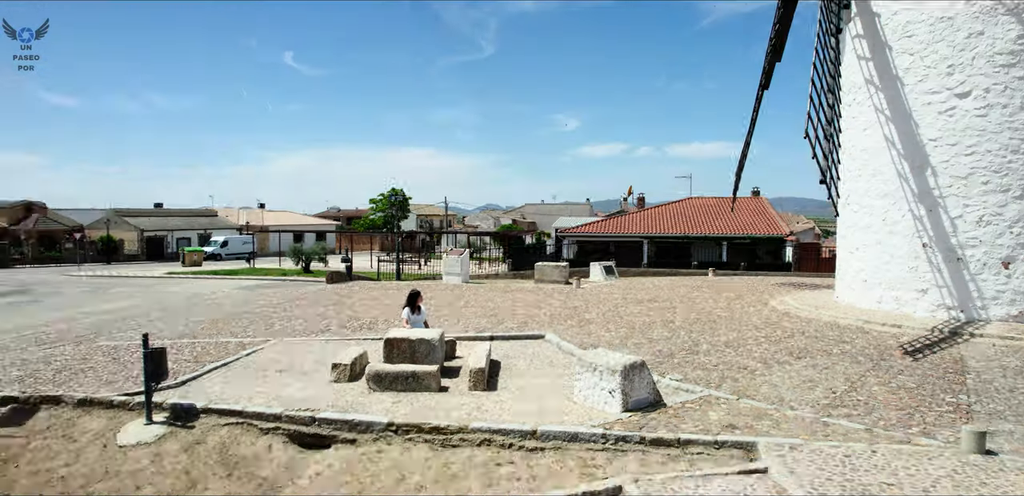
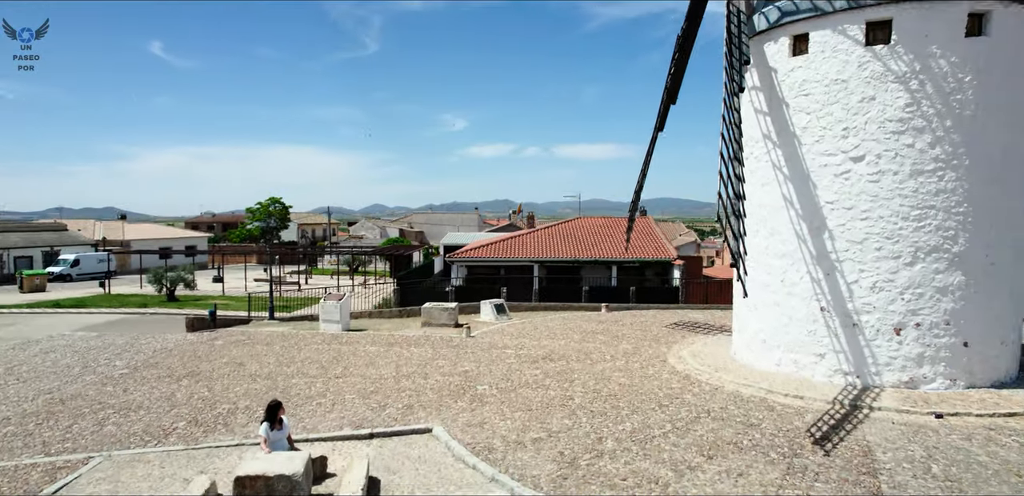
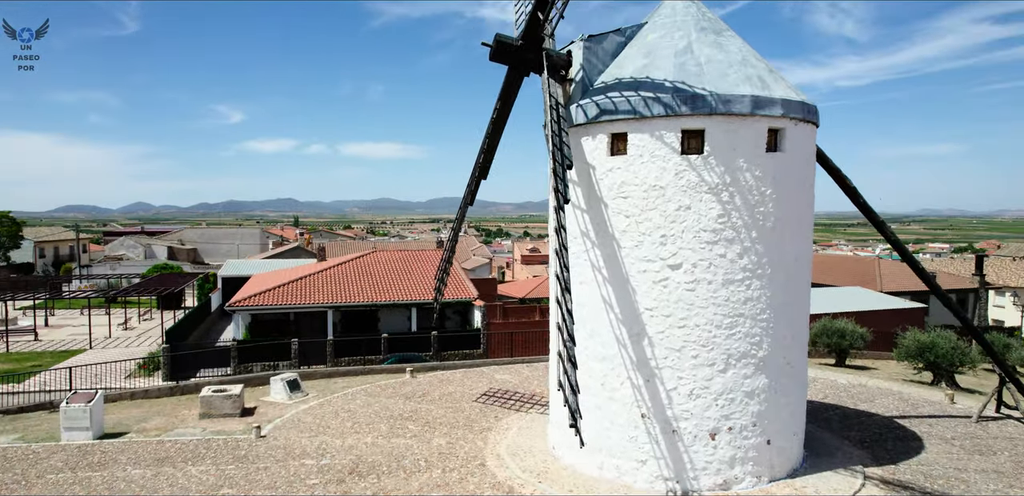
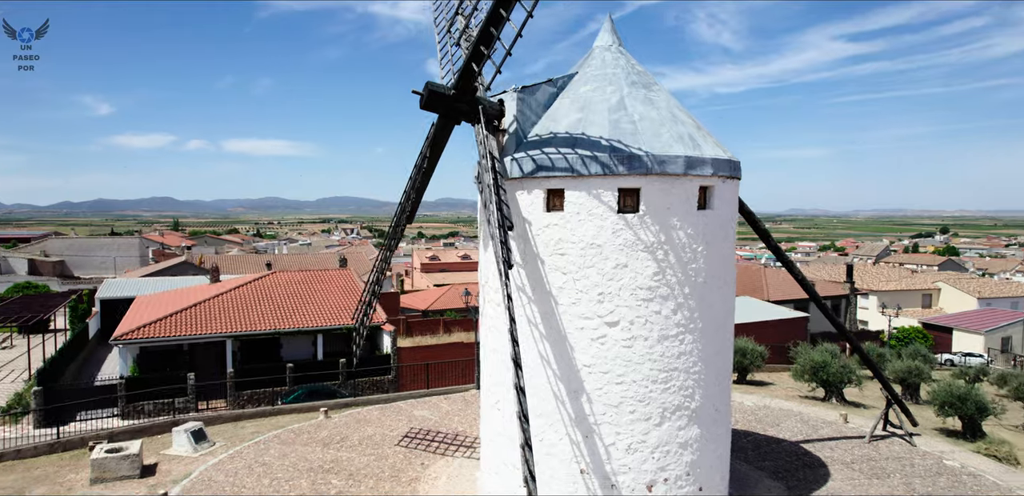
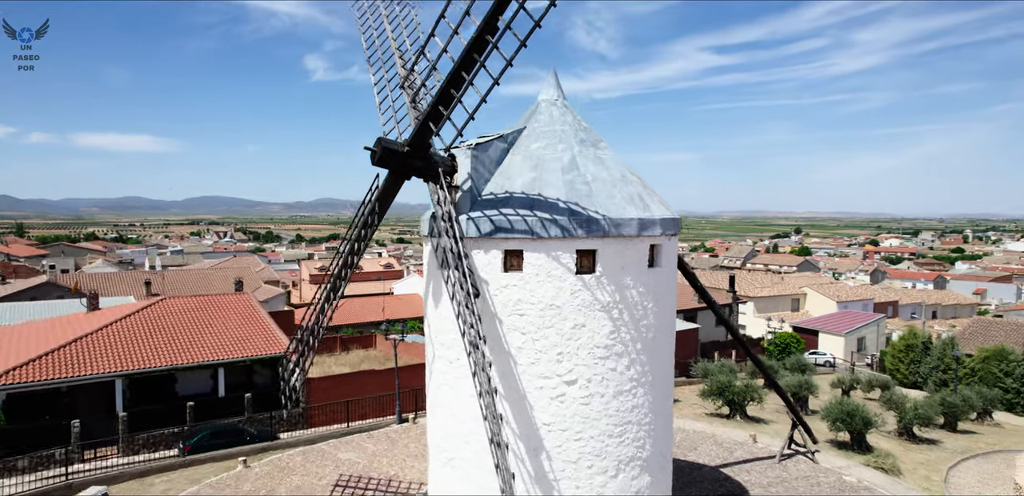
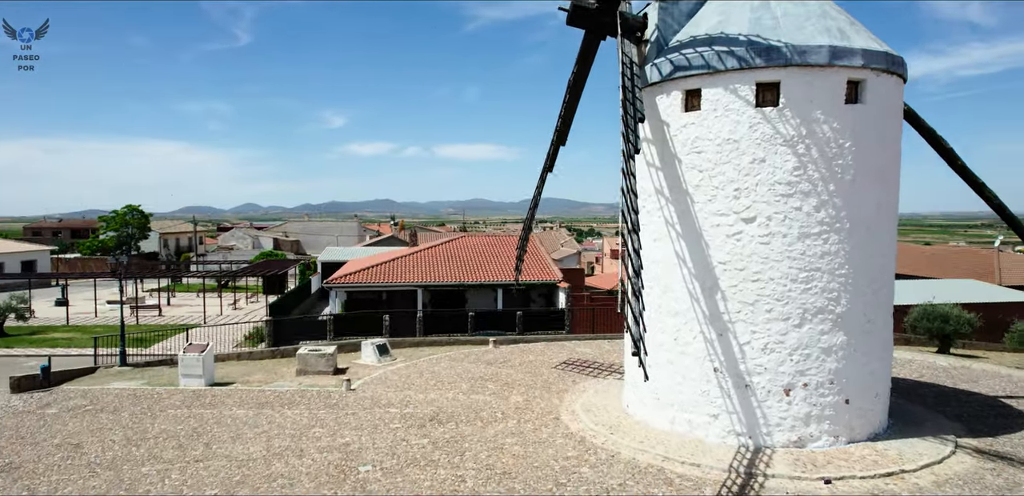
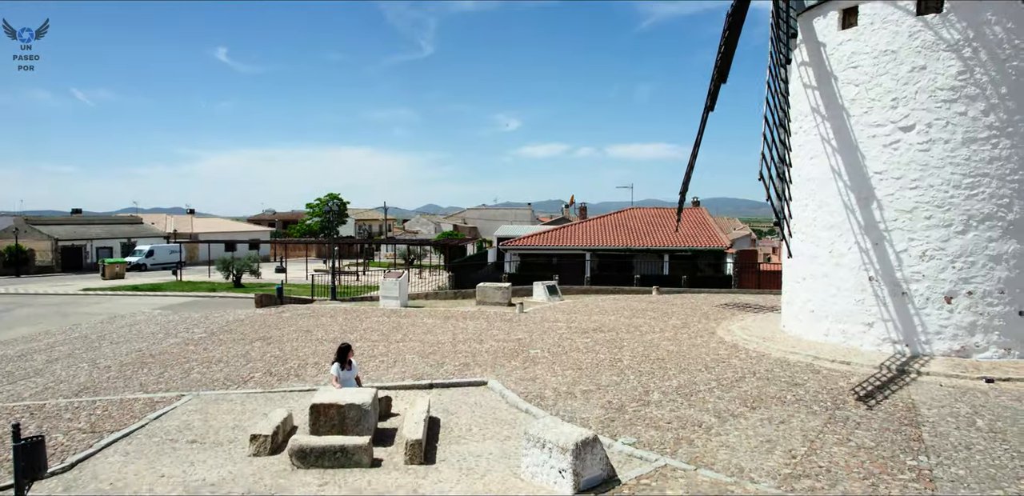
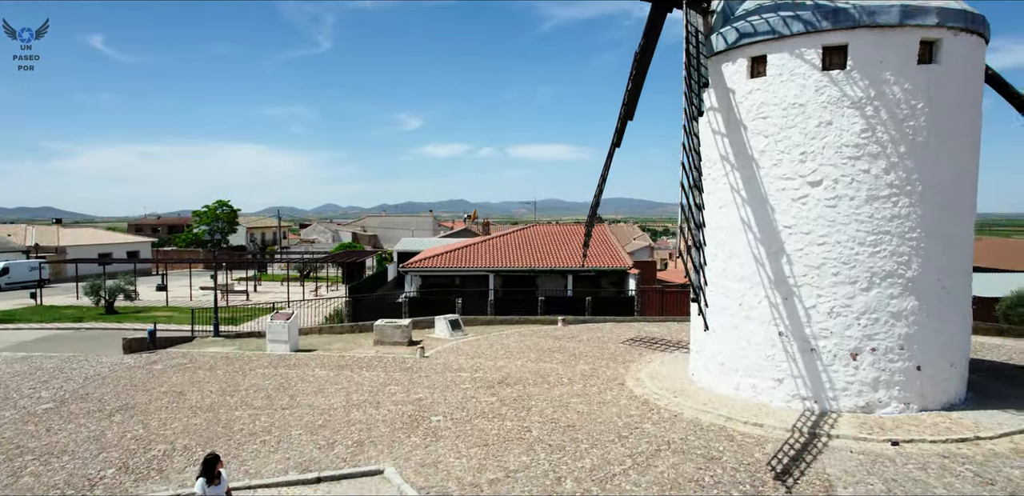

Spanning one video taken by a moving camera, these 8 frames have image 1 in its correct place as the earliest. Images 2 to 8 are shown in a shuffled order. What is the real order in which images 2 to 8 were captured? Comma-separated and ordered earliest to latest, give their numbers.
7, 2, 8, 6, 3, 4, 5
